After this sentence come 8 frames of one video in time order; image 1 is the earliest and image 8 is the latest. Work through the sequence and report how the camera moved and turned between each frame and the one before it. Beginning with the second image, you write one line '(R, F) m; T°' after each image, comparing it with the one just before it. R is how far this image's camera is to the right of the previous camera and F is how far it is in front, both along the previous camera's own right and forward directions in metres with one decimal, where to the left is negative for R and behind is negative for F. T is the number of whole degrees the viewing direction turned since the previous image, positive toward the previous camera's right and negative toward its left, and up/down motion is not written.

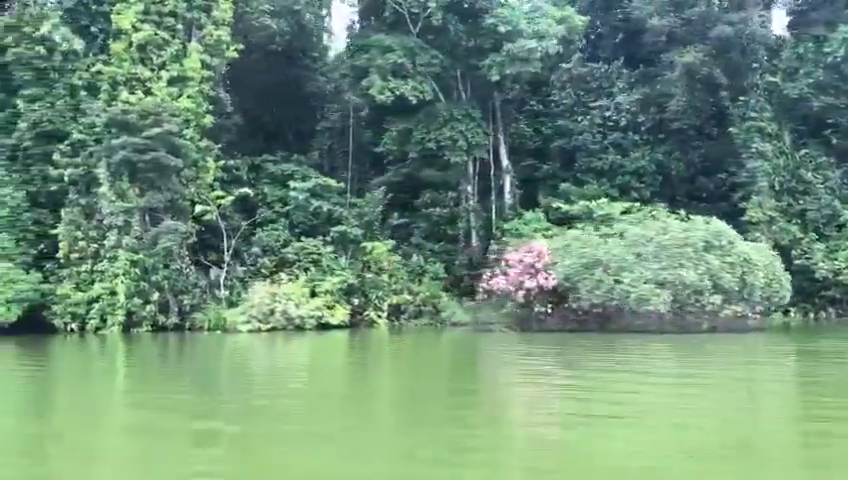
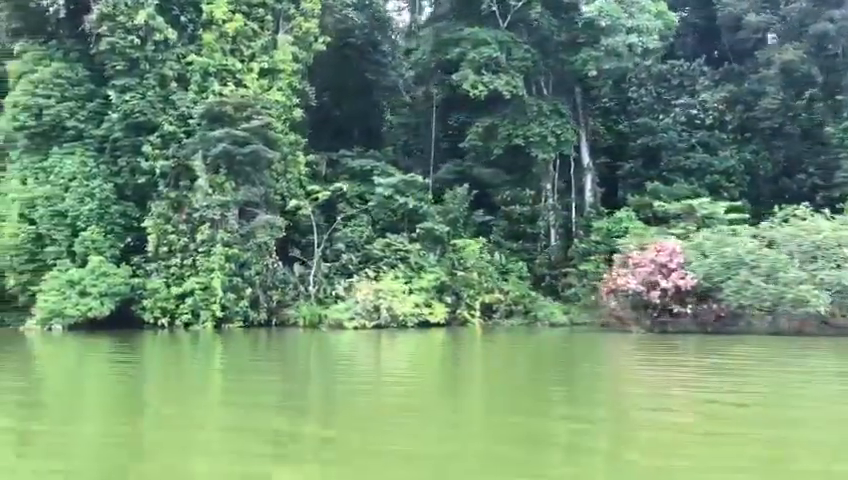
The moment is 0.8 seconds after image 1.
(-1.8, +0.3) m; 0°
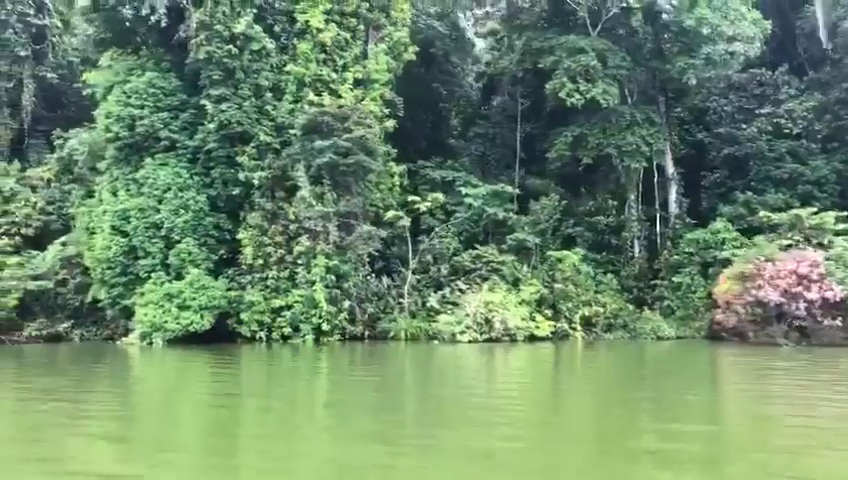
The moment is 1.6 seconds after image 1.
(-1.8, +0.3) m; 0°
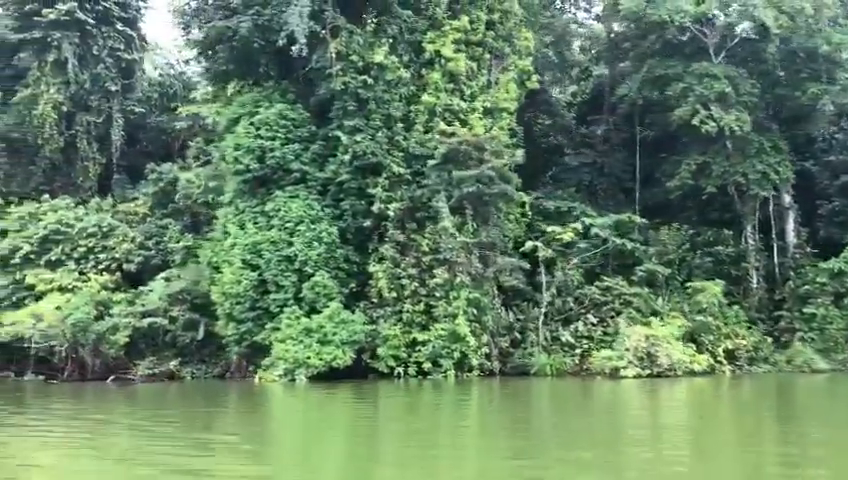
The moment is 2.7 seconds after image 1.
(-2.5, +0.4) m; 0°
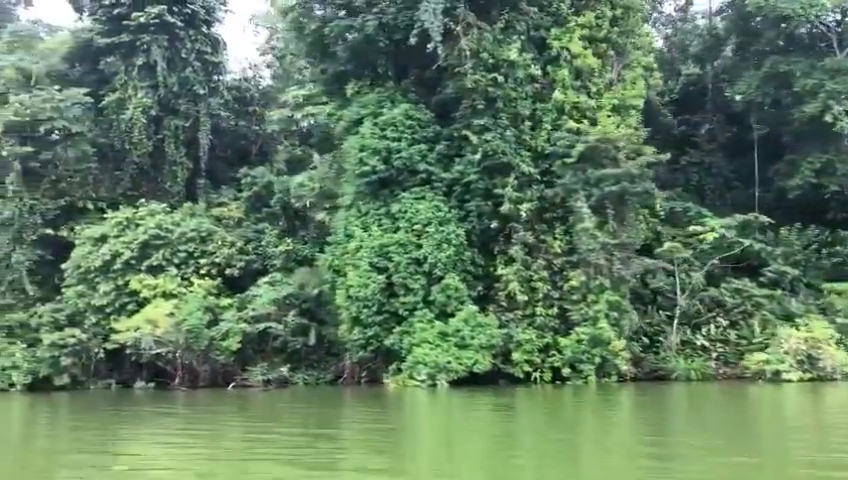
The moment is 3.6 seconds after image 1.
(-2.2, +0.3) m; -1°
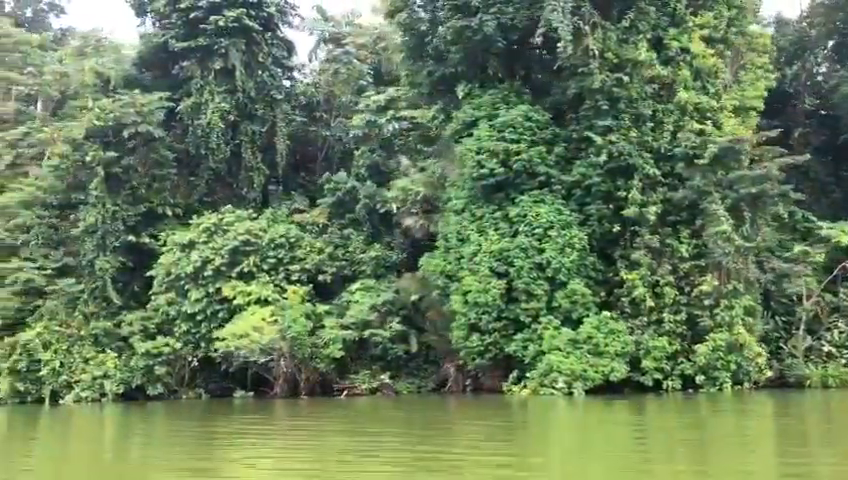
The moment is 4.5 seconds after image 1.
(-2.2, +0.4) m; 0°
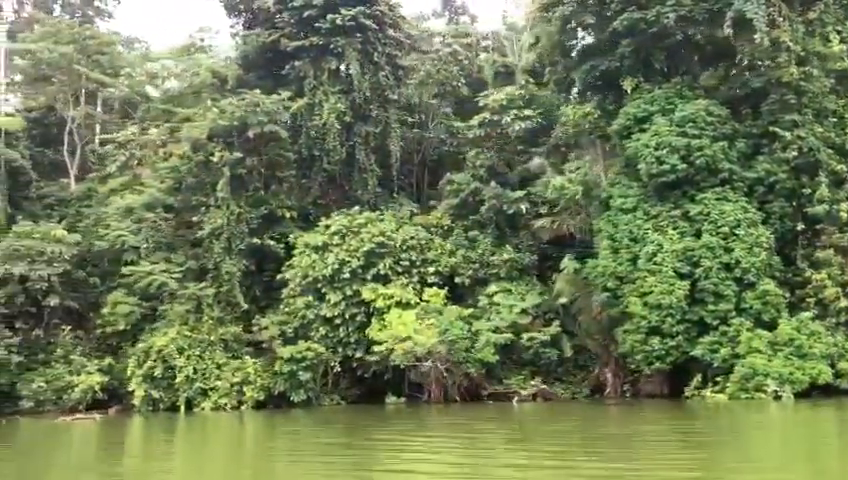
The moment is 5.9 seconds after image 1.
(-3.1, +0.5) m; 0°
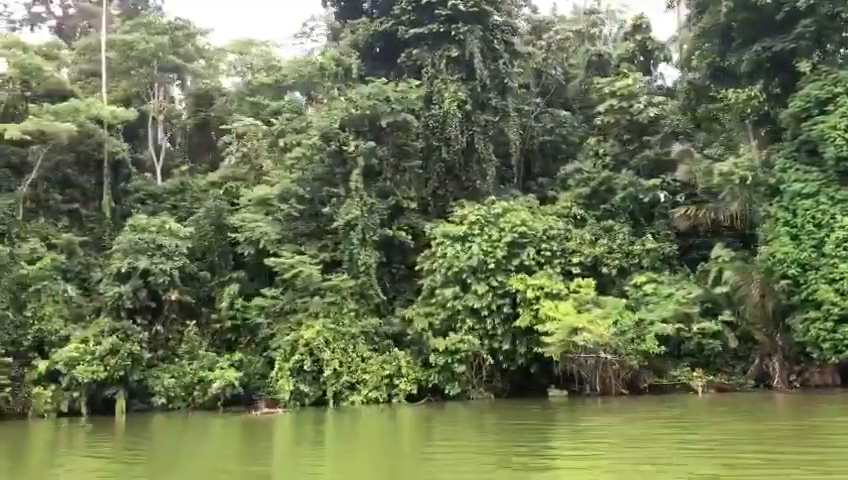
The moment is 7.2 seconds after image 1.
(-3.1, +0.4) m; 0°
